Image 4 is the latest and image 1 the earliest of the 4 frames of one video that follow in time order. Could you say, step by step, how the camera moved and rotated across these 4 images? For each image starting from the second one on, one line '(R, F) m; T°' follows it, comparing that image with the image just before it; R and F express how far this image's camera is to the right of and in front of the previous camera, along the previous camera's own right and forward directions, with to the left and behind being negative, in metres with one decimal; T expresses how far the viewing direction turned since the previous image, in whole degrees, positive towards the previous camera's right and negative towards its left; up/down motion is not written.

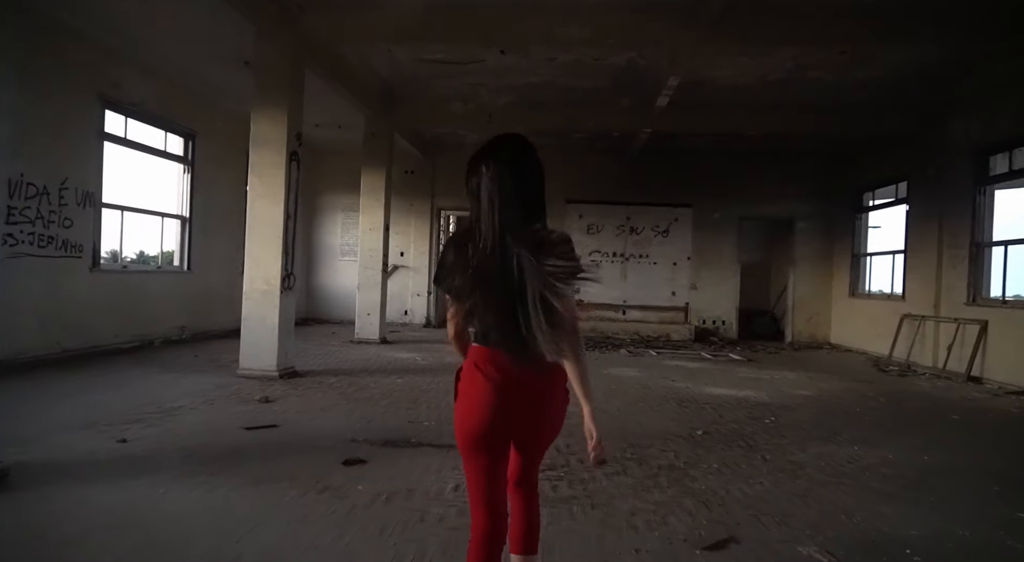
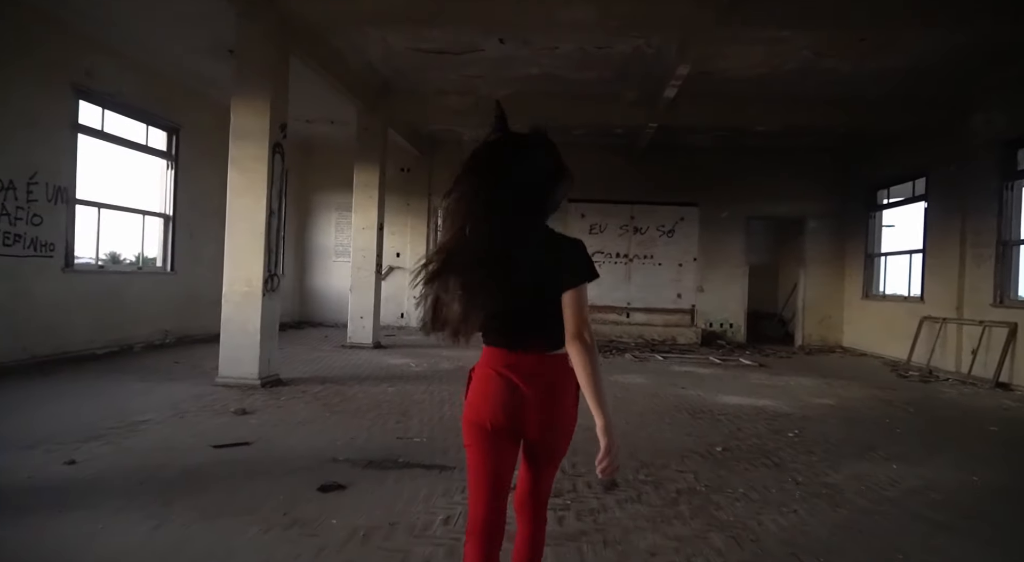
(0.0, +0.4) m; 0°
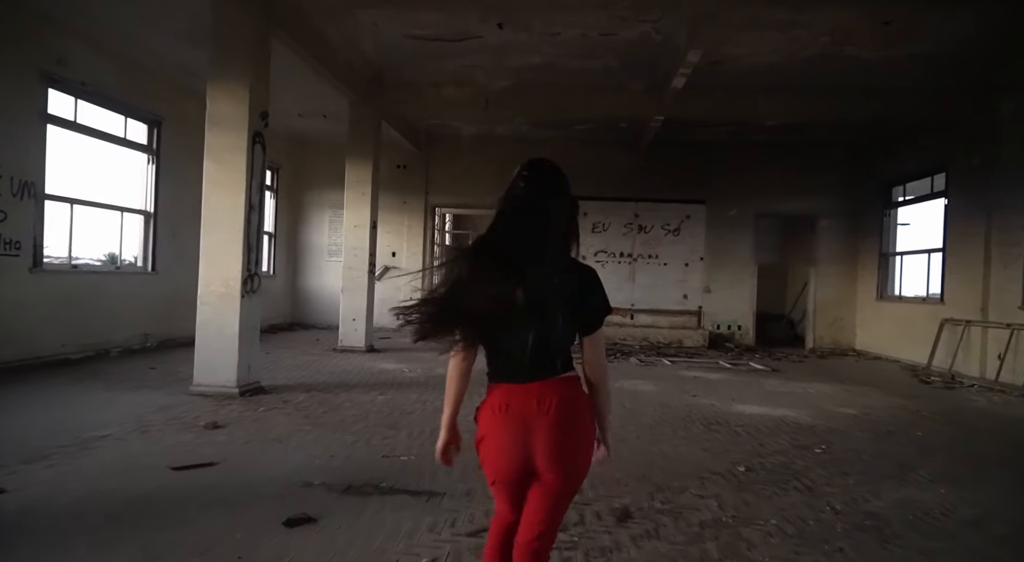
(0.0, +0.4) m; 0°
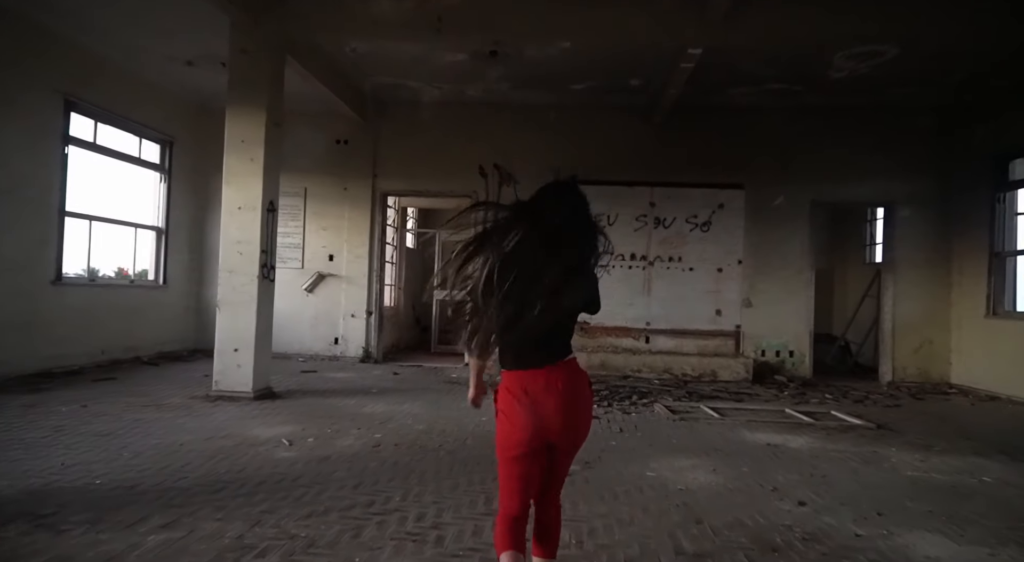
(+0.3, +3.0) m; +1°
